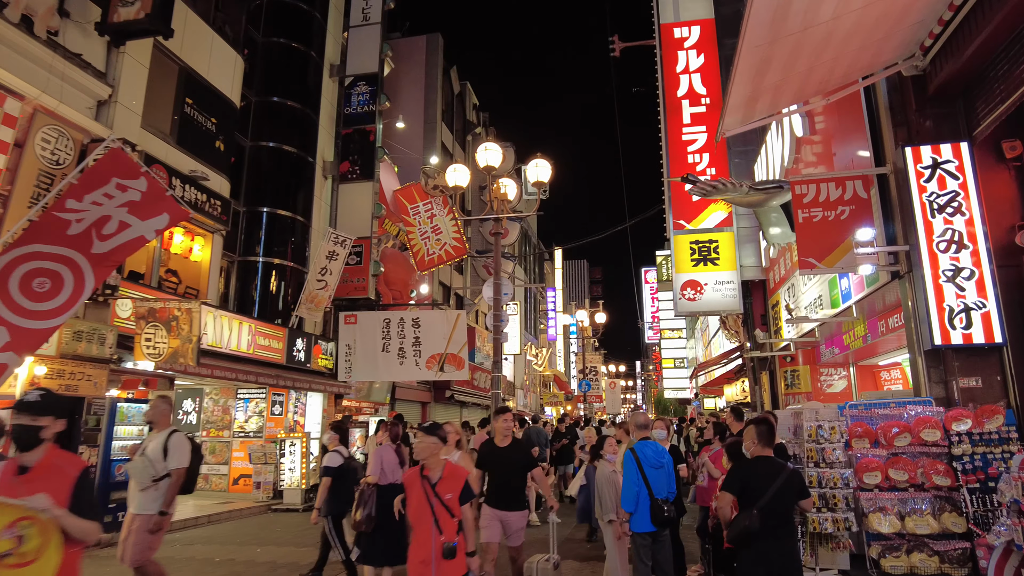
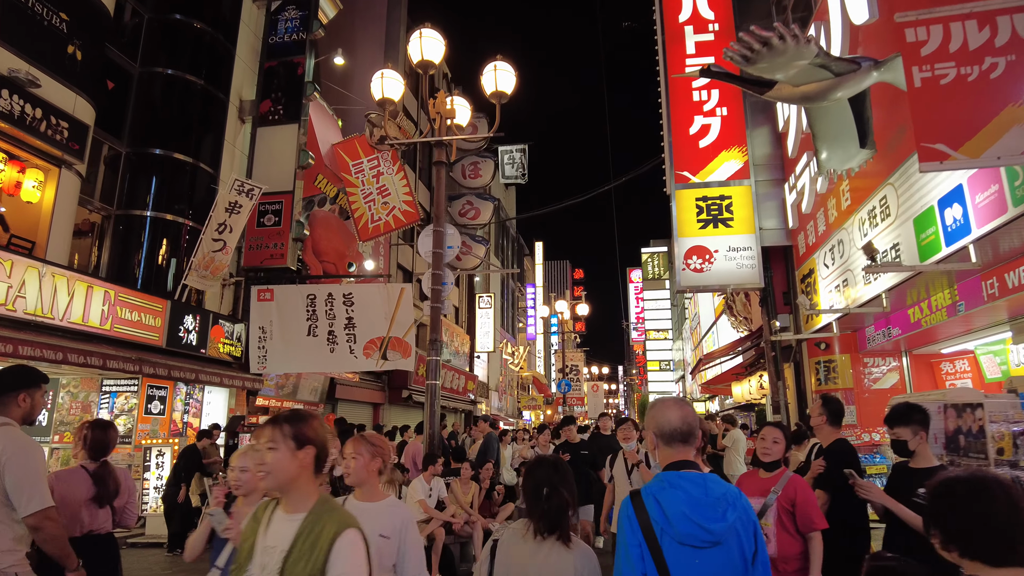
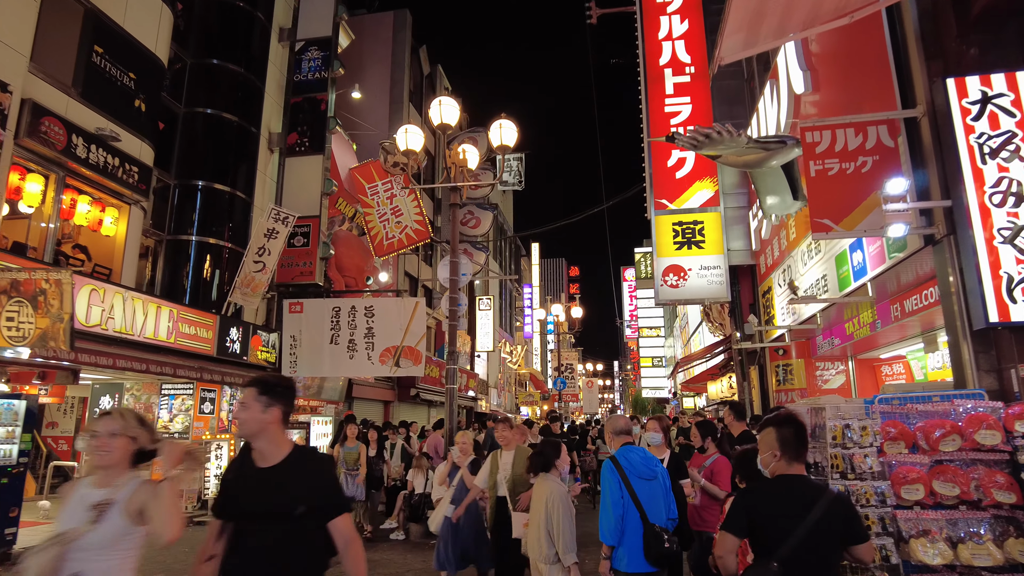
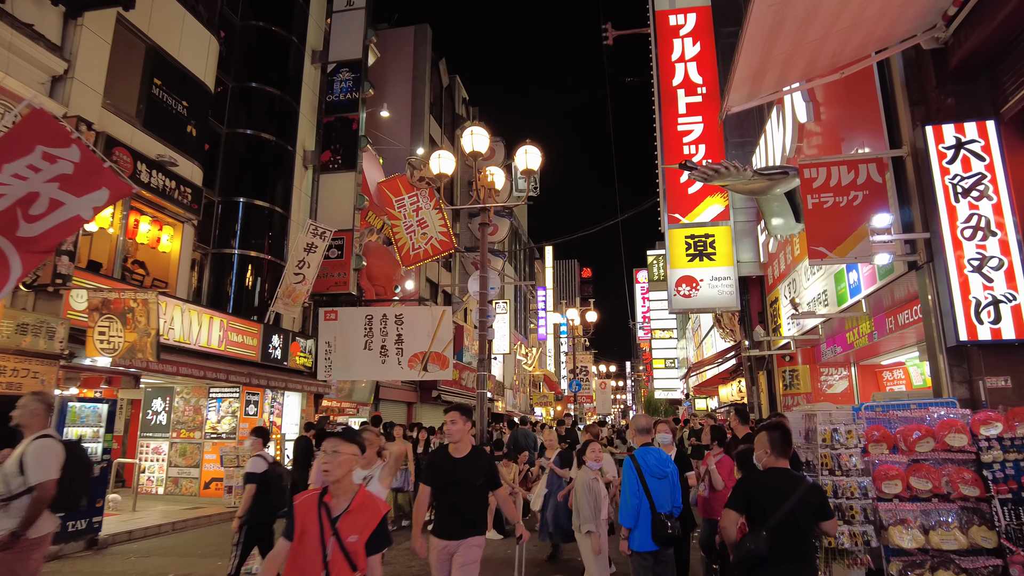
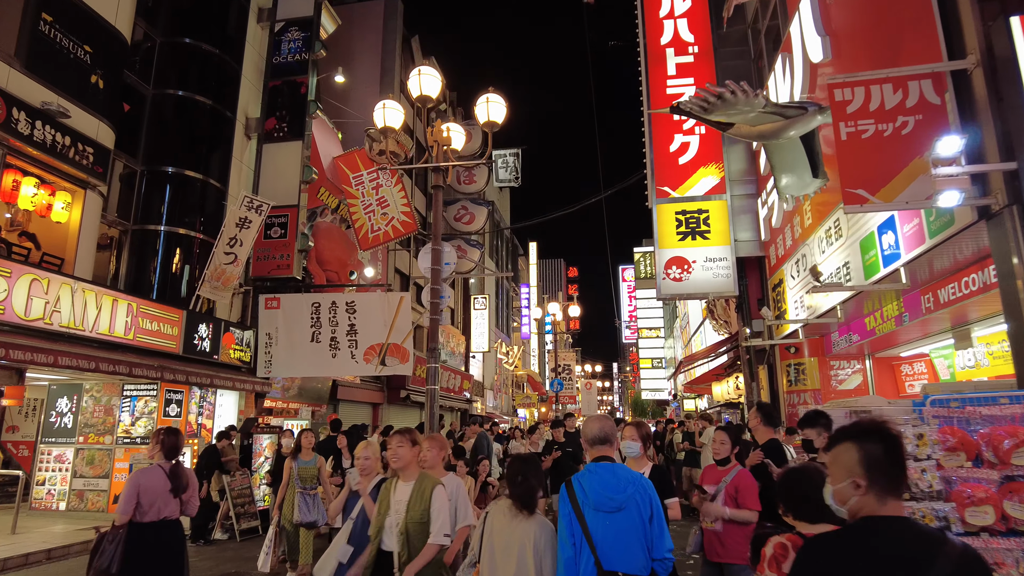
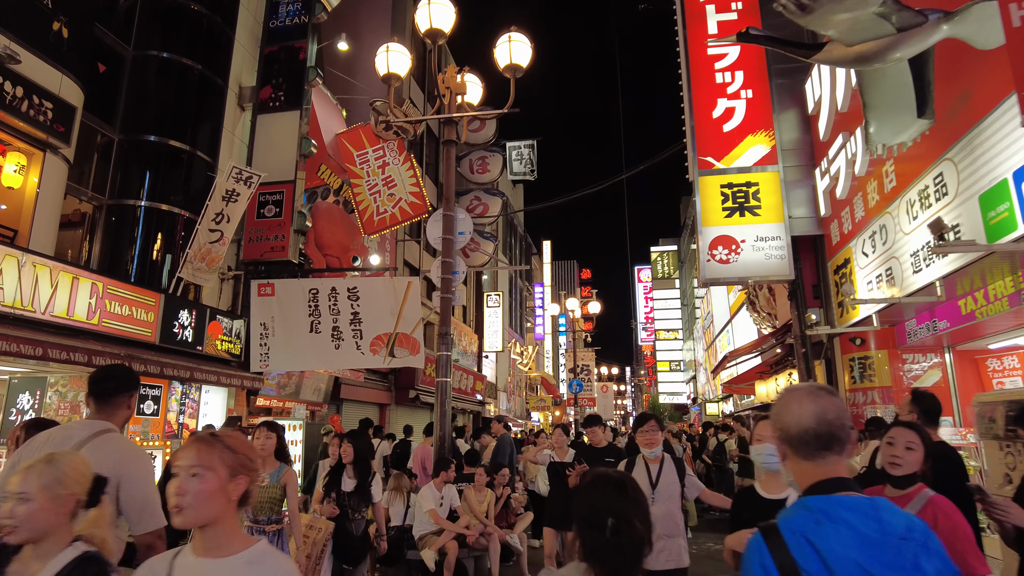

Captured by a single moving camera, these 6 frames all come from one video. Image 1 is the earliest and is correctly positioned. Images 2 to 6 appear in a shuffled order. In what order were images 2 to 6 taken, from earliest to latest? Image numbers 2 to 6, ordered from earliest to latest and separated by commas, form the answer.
4, 3, 5, 2, 6
